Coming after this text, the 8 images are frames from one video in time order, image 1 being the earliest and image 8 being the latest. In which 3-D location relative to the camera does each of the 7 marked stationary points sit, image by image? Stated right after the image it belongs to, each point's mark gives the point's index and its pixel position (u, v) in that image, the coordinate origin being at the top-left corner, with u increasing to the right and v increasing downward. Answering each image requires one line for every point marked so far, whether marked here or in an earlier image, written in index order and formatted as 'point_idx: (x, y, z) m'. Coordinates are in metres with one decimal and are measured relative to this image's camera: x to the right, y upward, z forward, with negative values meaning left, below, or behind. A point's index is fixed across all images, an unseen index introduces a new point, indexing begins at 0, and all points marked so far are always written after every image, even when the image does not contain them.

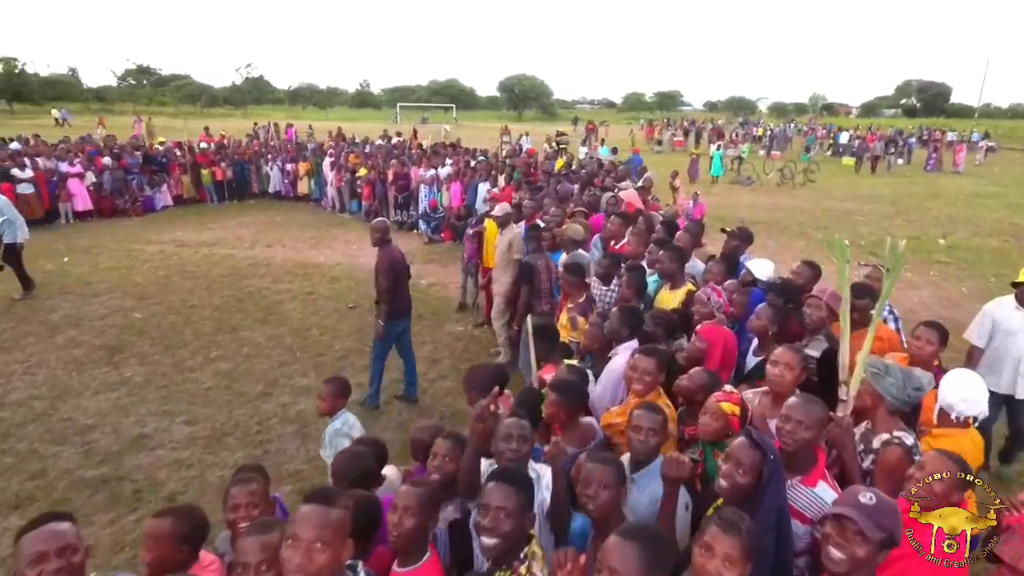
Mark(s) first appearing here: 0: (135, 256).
0: (-7.8, +0.7, +13.0) m
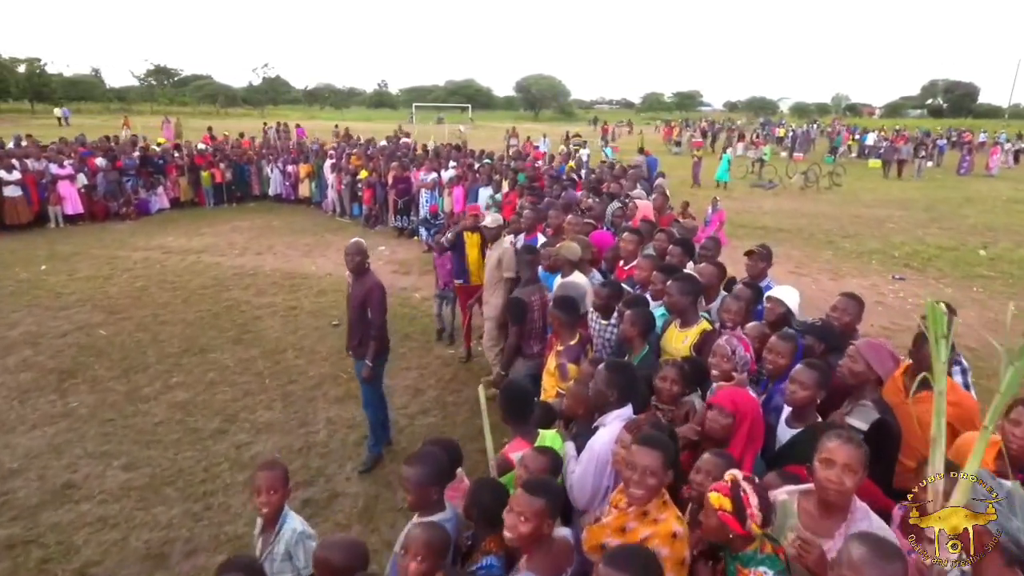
0: (-7.7, +0.5, +12.3) m
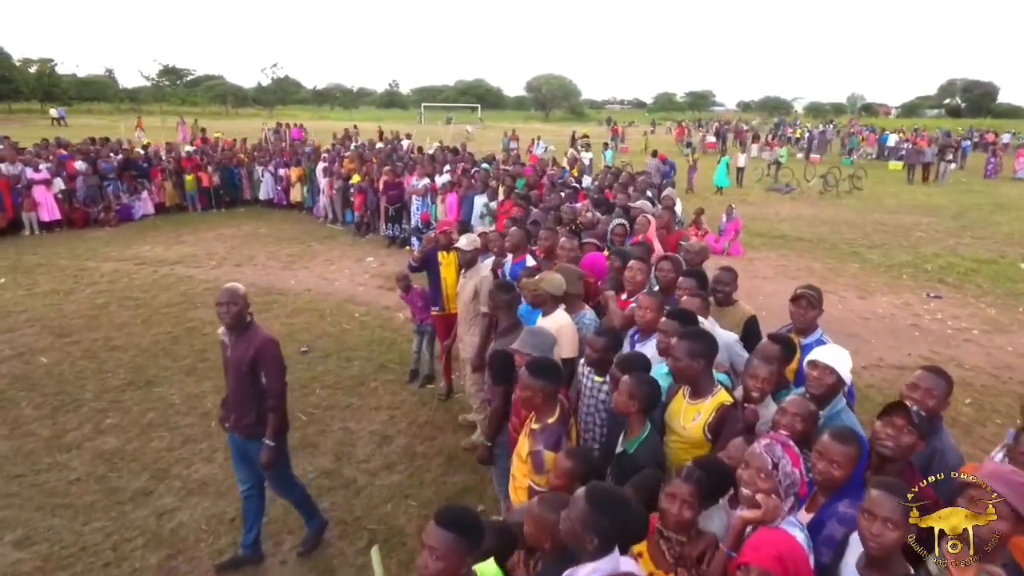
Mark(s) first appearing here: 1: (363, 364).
0: (-7.8, +0.2, +11.4) m
1: (-1.9, -0.9, +7.8) m
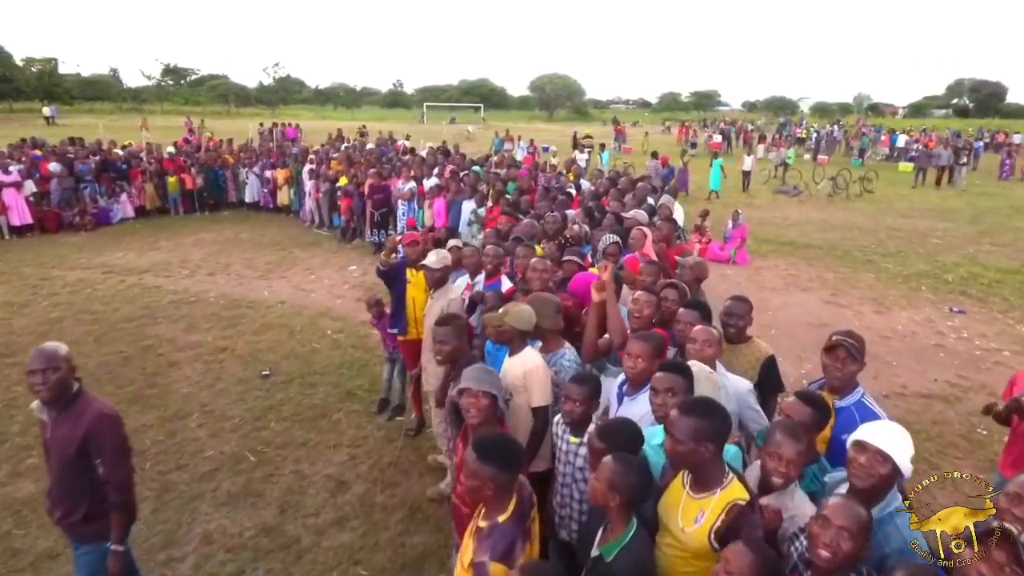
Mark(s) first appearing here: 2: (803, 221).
0: (-8.0, 0.0, +10.7) m
1: (-2.1, -1.2, +7.0) m
2: (+8.2, +1.9, +17.6) m
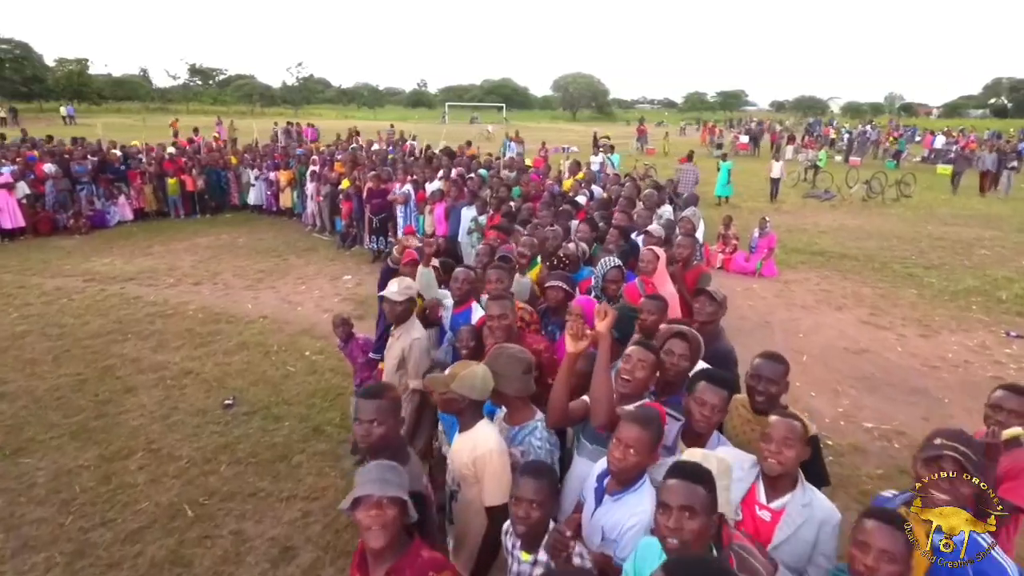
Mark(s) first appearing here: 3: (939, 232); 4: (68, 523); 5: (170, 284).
0: (-7.9, -0.1, +10.1) m
1: (-2.2, -1.4, +6.2) m
2: (+8.5, +1.6, +16.4) m
3: (+11.0, +1.4, +16.2) m
4: (-3.4, -1.8, +4.8) m
5: (-6.0, +0.1, +10.9) m
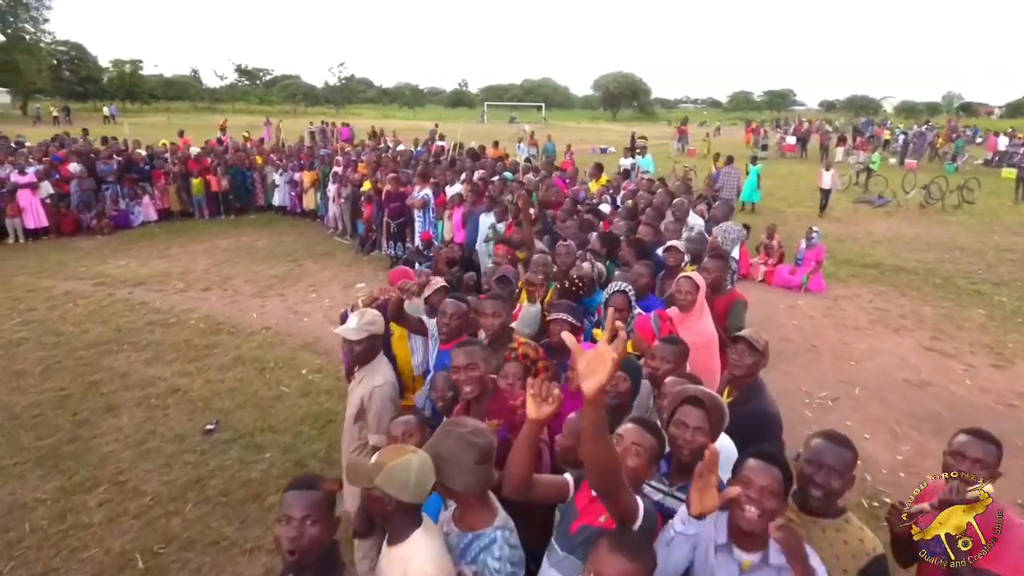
0: (-7.6, -0.2, +9.9) m
1: (-2.1, -1.5, +5.6) m
2: (+9.2, +1.2, +15.2) m
3: (+11.7, +1.1, +14.7) m
4: (-3.4, -1.9, +4.3) m
5: (-5.6, 0.0, +10.6) m
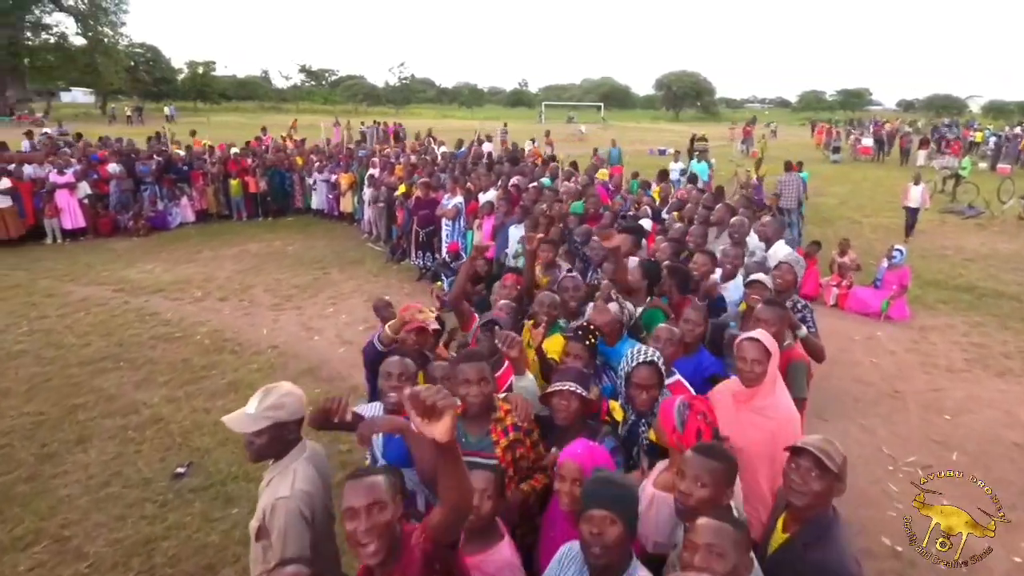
0: (-7.2, -0.3, +9.5) m
1: (-2.1, -1.8, +4.8) m
2: (+10.1, +0.7, +13.3) m
3: (+12.5, +0.5, +12.7) m
4: (-3.5, -2.1, +3.6) m
5: (-5.1, -0.2, +10.1) m
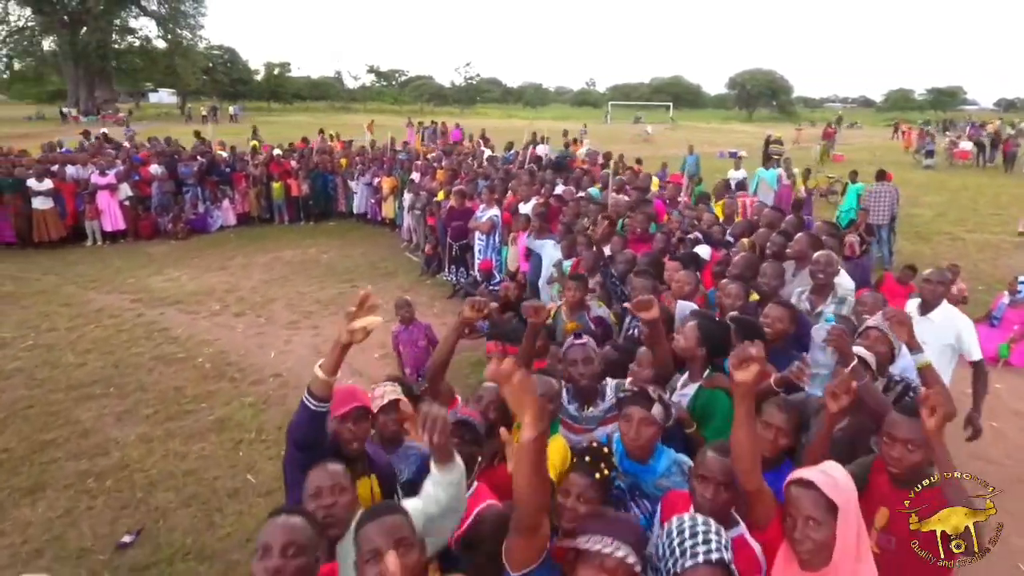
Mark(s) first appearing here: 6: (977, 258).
0: (-6.6, -0.4, +9.1) m
1: (-2.1, -2.0, +3.9) m
2: (+11.0, +0.1, +11.1) m
3: (+13.3, -0.2, +10.3) m
4: (-3.6, -2.3, +2.8) m
5: (-4.5, -0.4, +9.4) m
6: (+9.3, +0.7, +12.6) m
